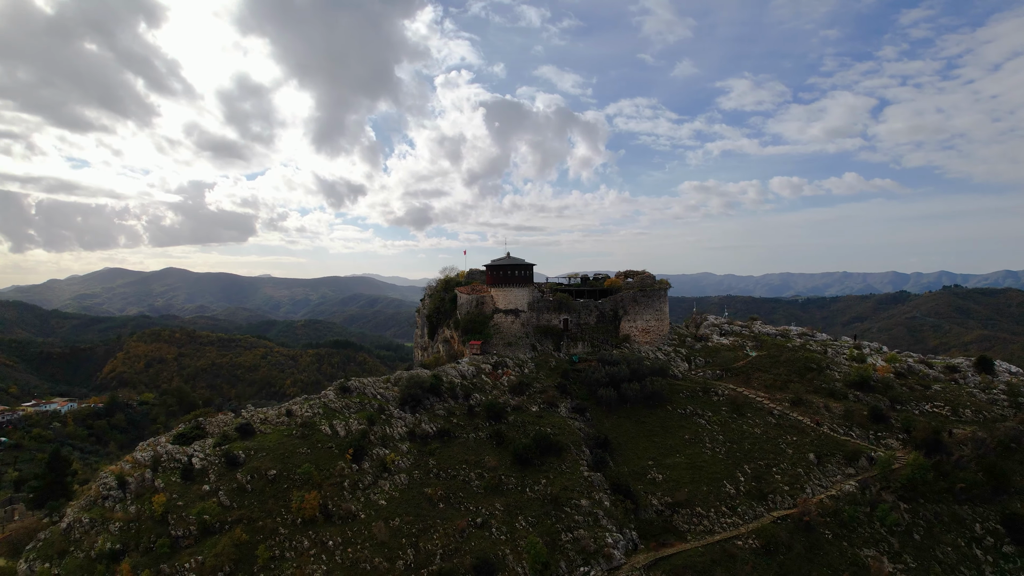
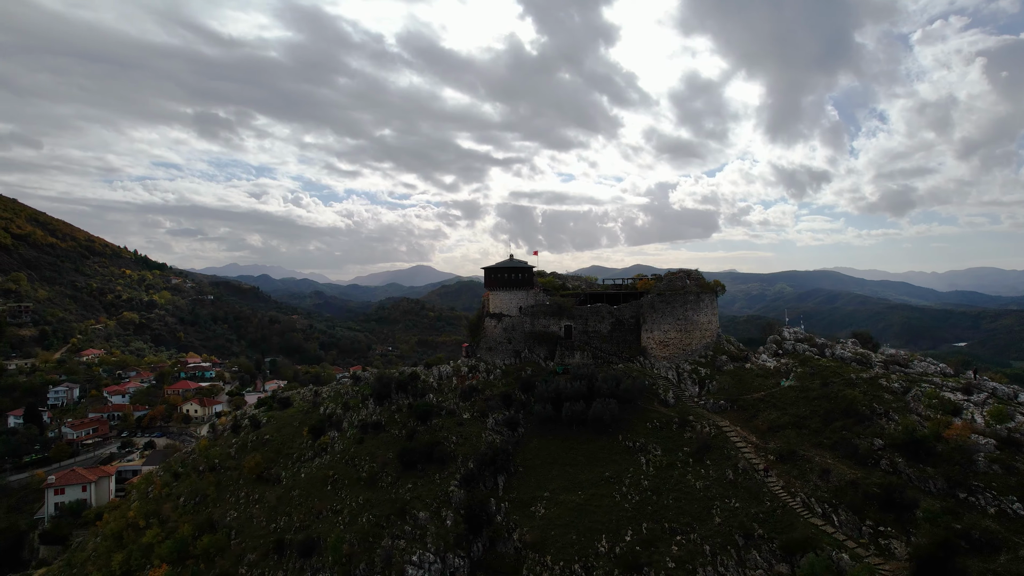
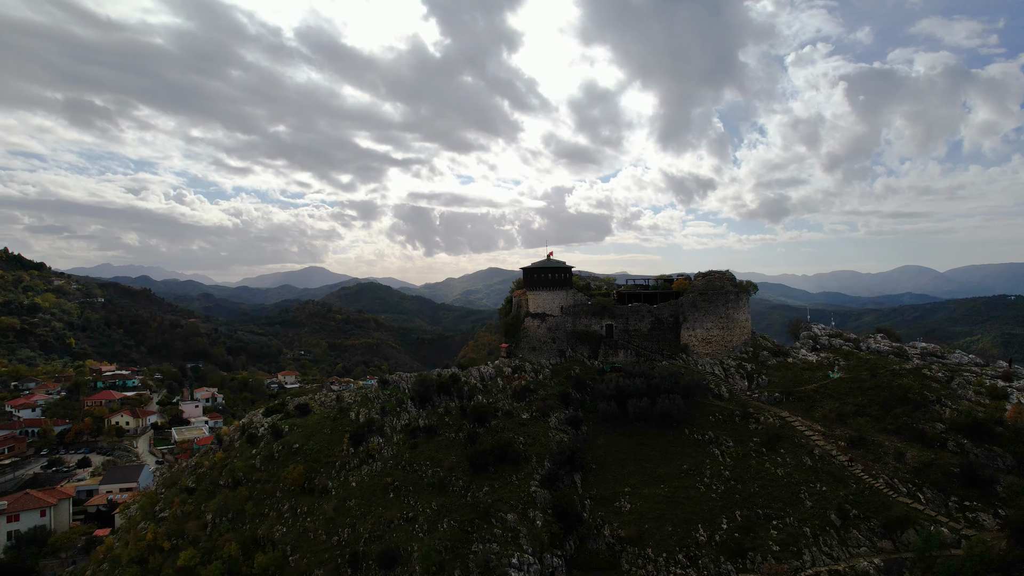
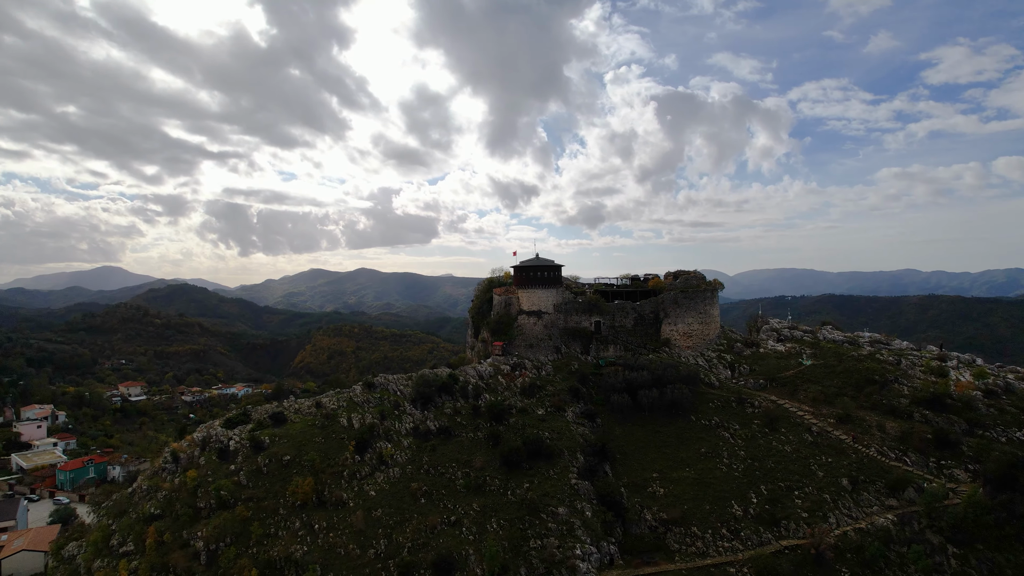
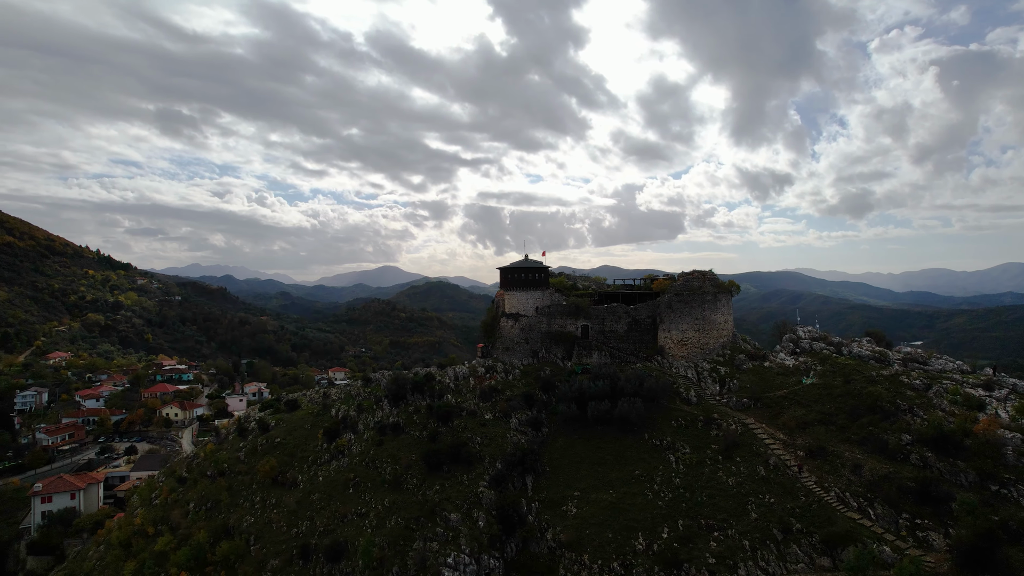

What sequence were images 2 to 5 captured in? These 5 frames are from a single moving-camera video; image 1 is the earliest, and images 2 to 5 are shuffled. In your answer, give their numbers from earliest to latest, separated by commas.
4, 3, 5, 2
